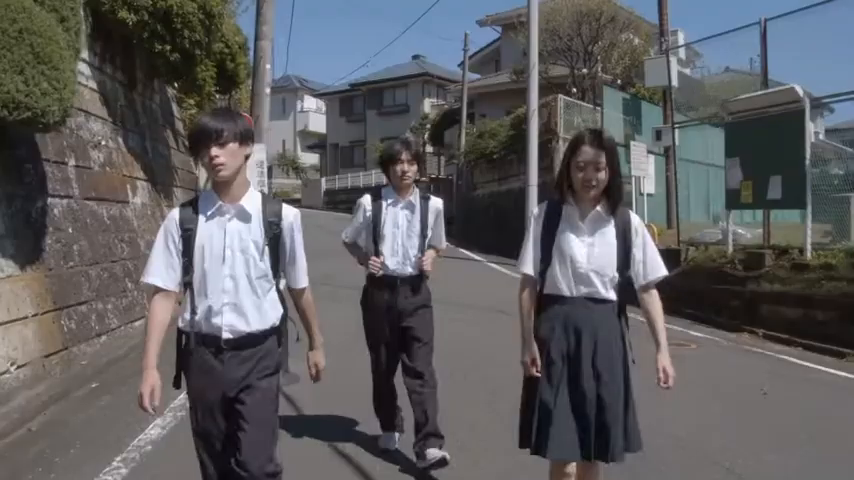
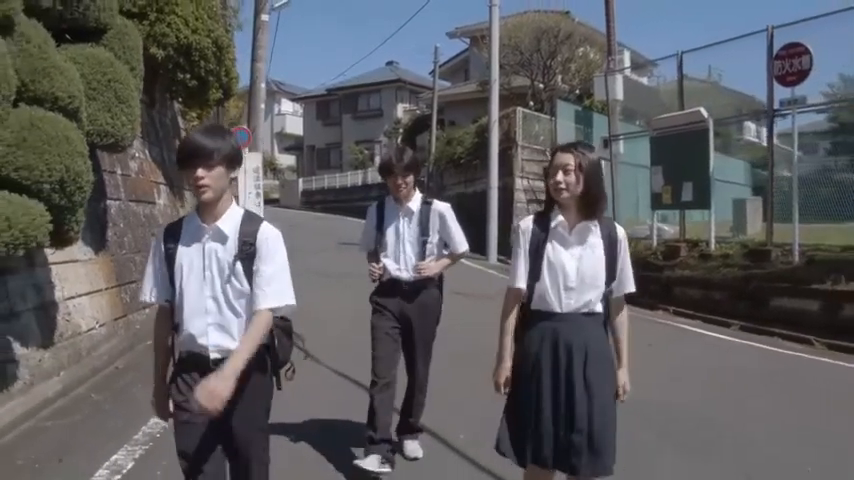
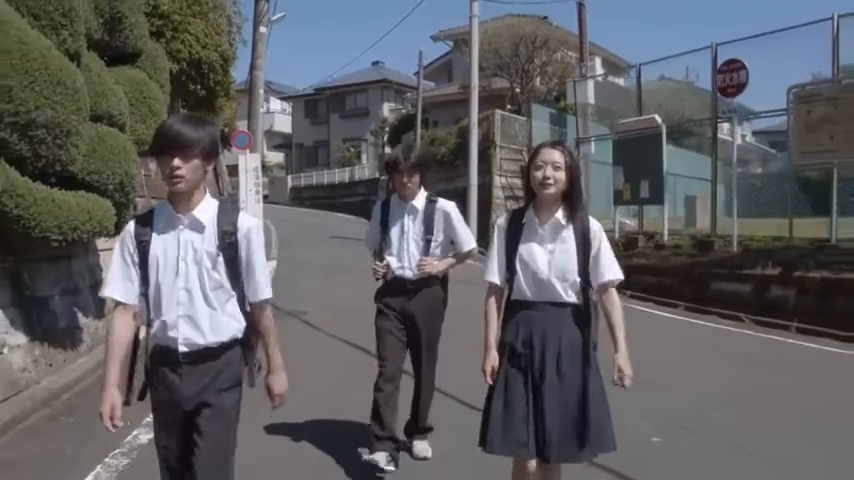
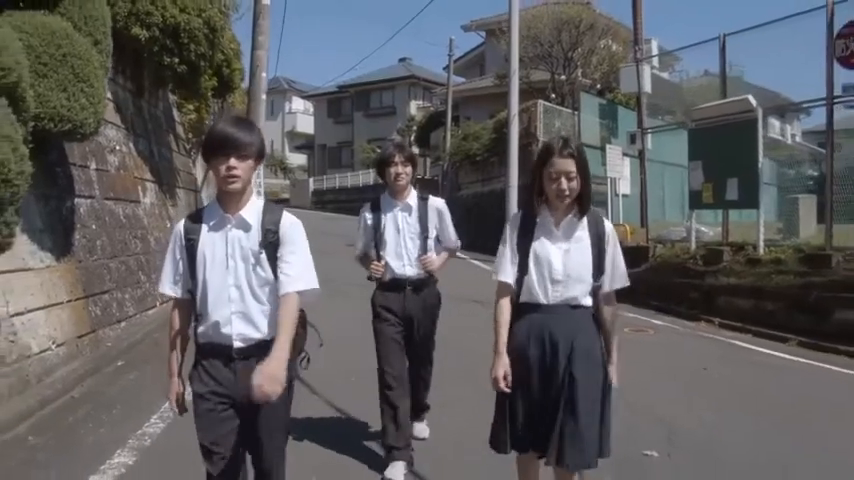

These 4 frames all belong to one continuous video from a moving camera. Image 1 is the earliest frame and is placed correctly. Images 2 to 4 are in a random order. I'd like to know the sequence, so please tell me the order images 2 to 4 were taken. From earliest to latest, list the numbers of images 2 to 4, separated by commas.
4, 2, 3
